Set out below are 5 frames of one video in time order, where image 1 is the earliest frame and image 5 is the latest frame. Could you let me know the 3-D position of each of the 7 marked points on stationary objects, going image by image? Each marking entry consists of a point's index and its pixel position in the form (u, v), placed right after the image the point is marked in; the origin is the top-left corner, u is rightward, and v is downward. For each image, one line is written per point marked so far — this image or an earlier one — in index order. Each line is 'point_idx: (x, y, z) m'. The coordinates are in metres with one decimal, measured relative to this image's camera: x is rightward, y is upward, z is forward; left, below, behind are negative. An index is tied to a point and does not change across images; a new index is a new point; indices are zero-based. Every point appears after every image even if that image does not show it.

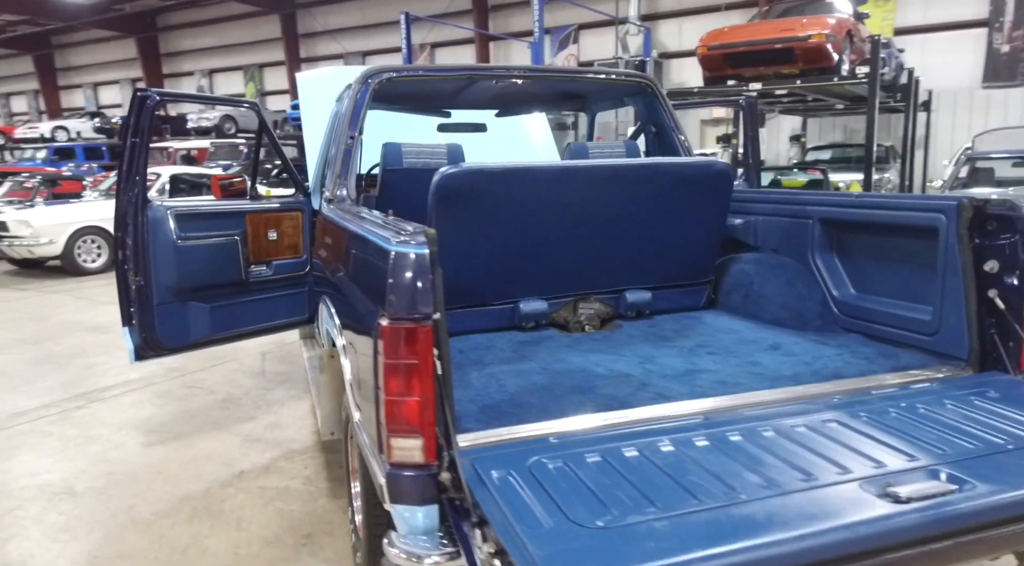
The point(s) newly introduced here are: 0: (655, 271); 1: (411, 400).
0: (+0.6, 0.0, +2.8) m
1: (-0.2, -0.2, +1.5) m
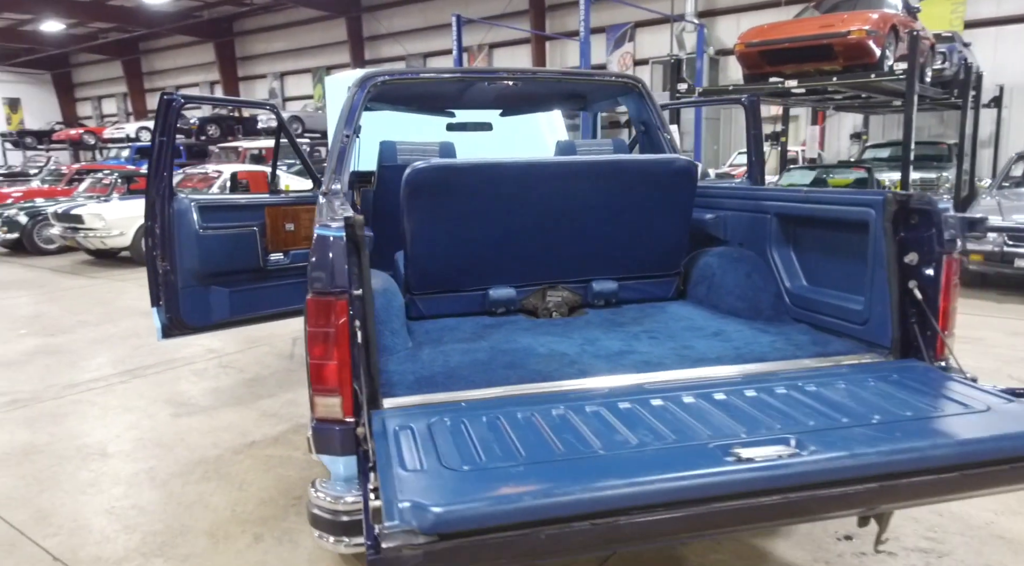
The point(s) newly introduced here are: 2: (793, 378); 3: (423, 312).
0: (+0.5, +0.1, +3.0) m
1: (-0.4, -0.2, +1.7) m
2: (+0.8, -0.3, +2.0) m
3: (-0.4, -0.1, +2.9) m
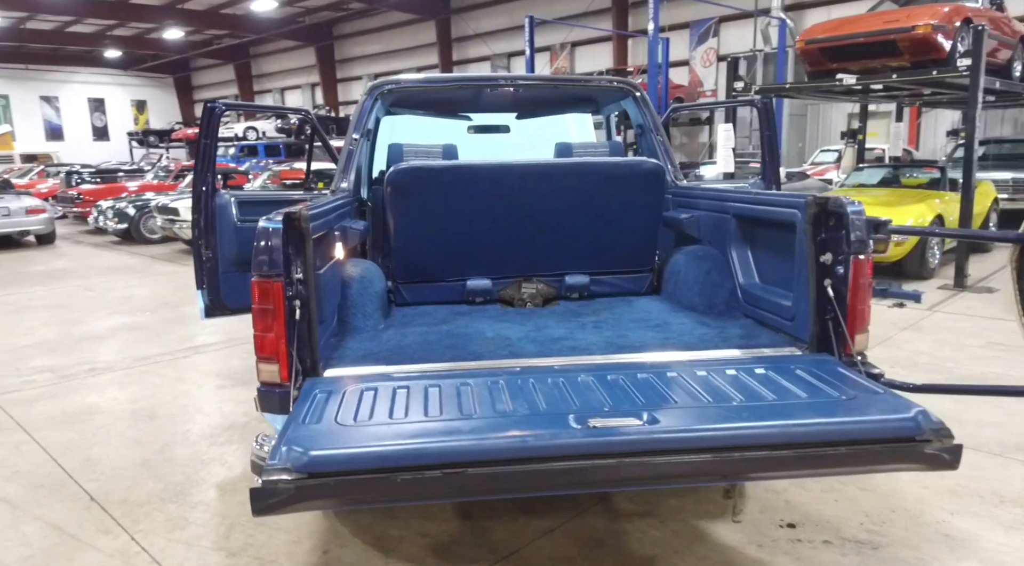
0: (+0.4, +0.1, +3.2) m
1: (-0.7, -0.1, +2.0) m
2: (+0.6, -0.3, +2.1) m
3: (-0.5, -0.1, +3.2) m
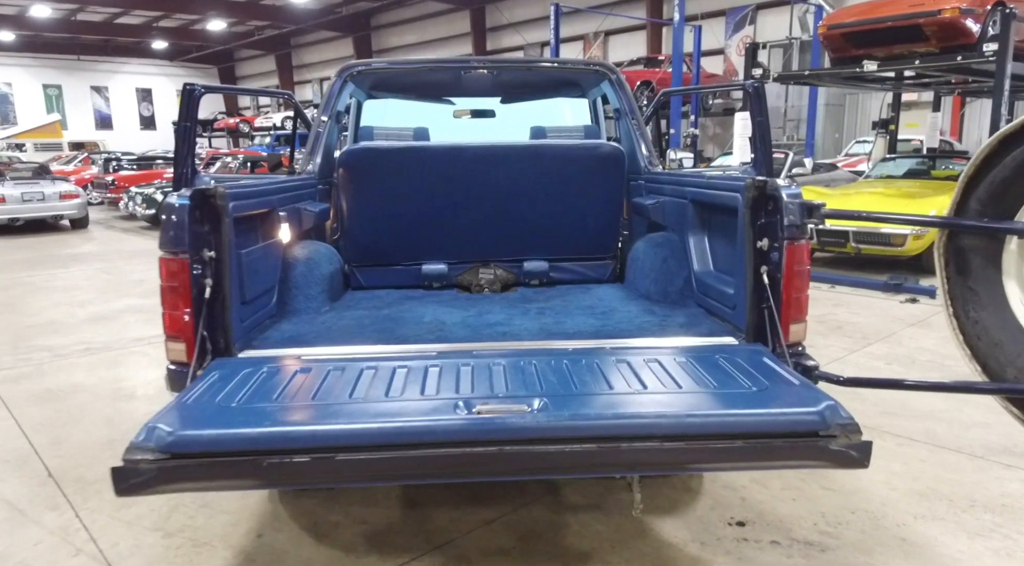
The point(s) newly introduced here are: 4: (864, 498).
0: (+0.2, +0.2, +3.1) m
1: (-1.0, -0.1, +2.0) m
2: (+0.3, -0.2, +2.0) m
3: (-0.7, 0.0, +3.1) m
4: (+1.4, -0.8, +2.7) m
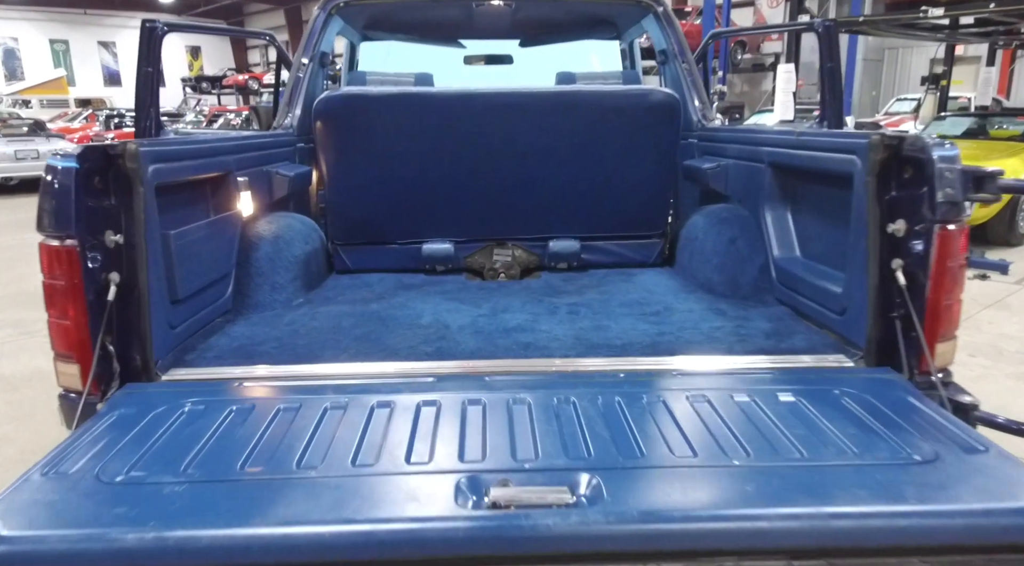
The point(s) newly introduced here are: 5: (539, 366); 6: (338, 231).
0: (+0.3, +0.2, +2.5) m
1: (-0.9, -0.1, +1.4) m
2: (+0.4, -0.2, +1.4) m
3: (-0.6, +0.1, +2.5) m
4: (+1.4, -0.8, +2.1) m
5: (+0.1, -0.2, +1.5) m
6: (-0.6, +0.2, +2.5) m
